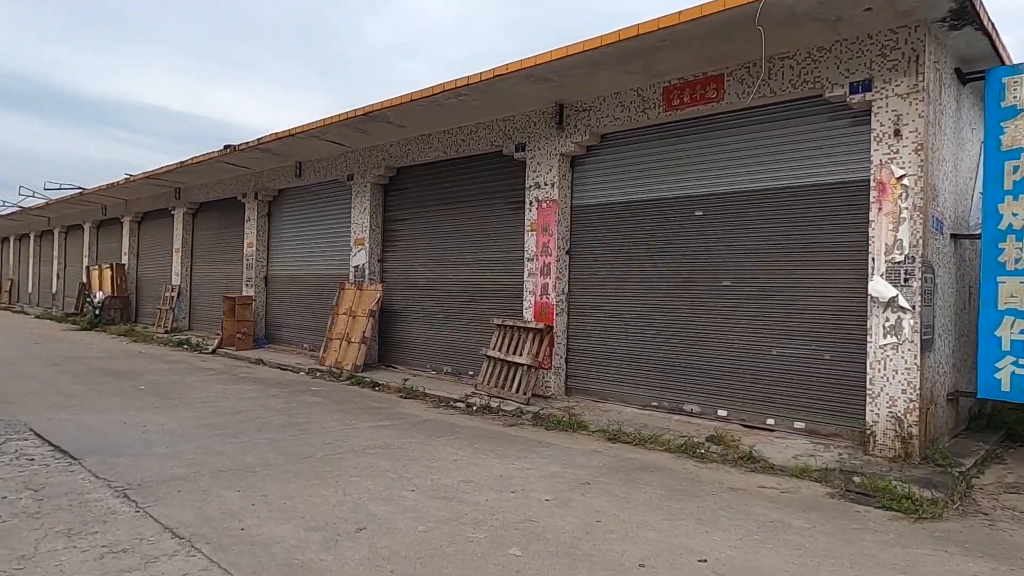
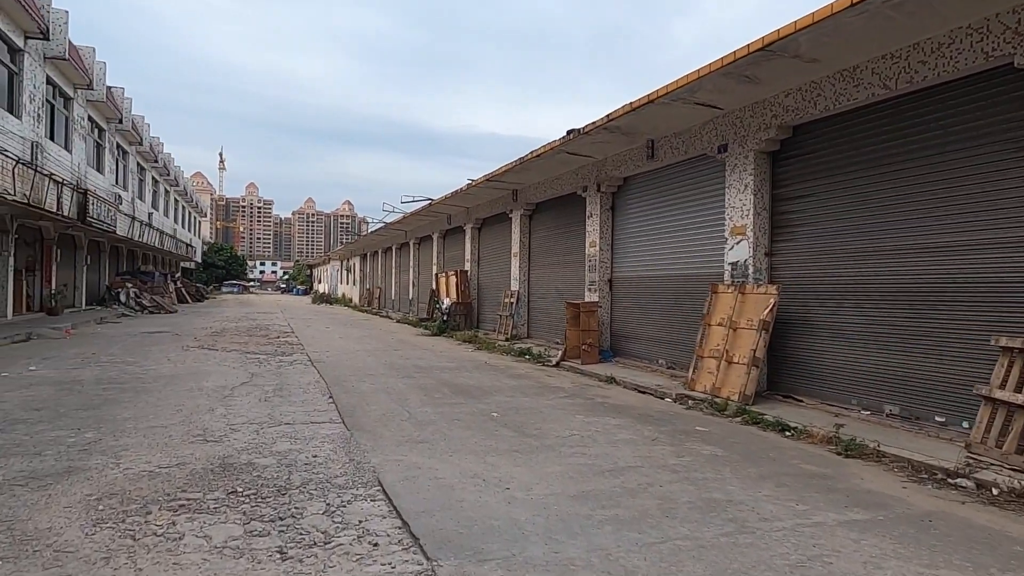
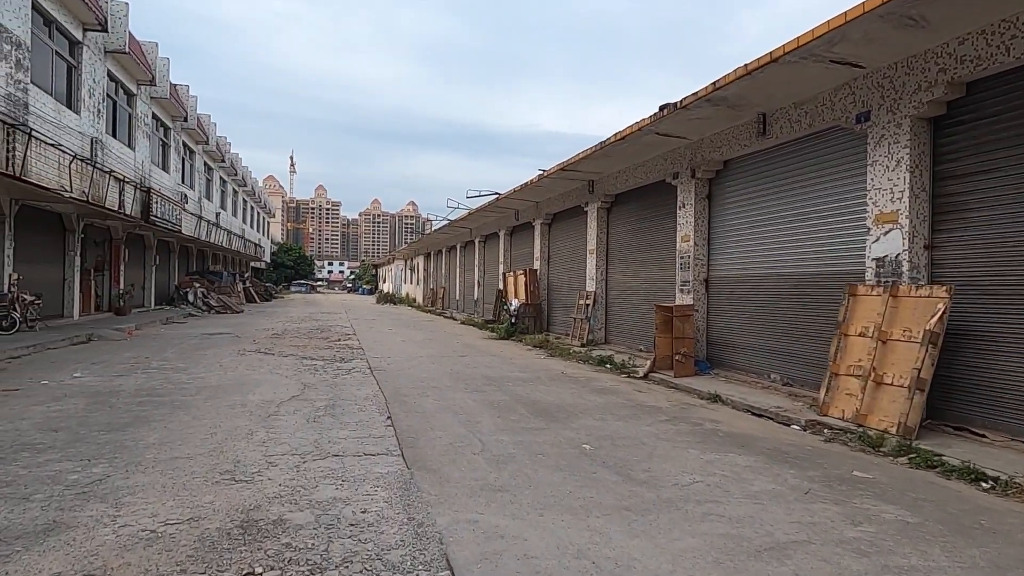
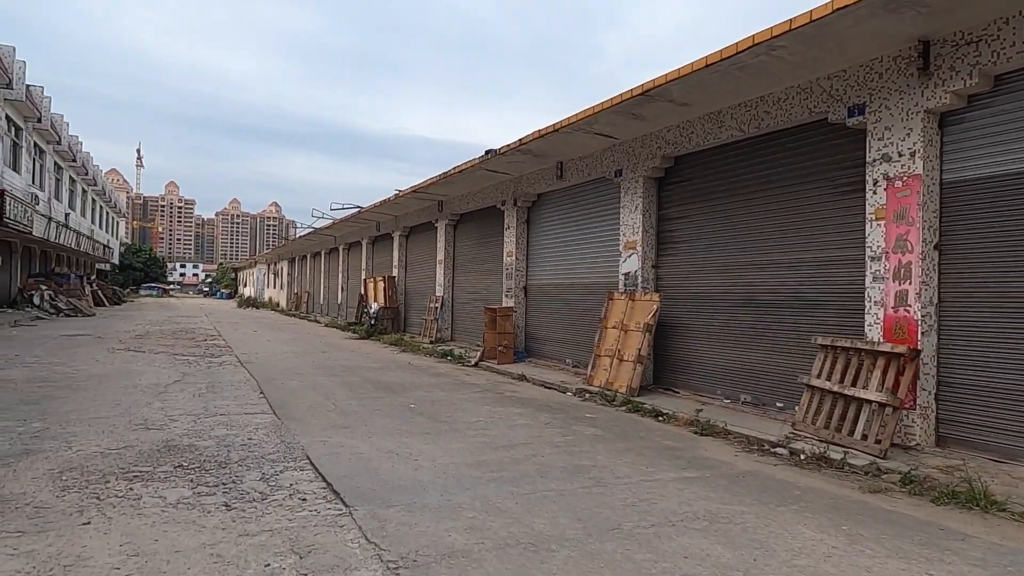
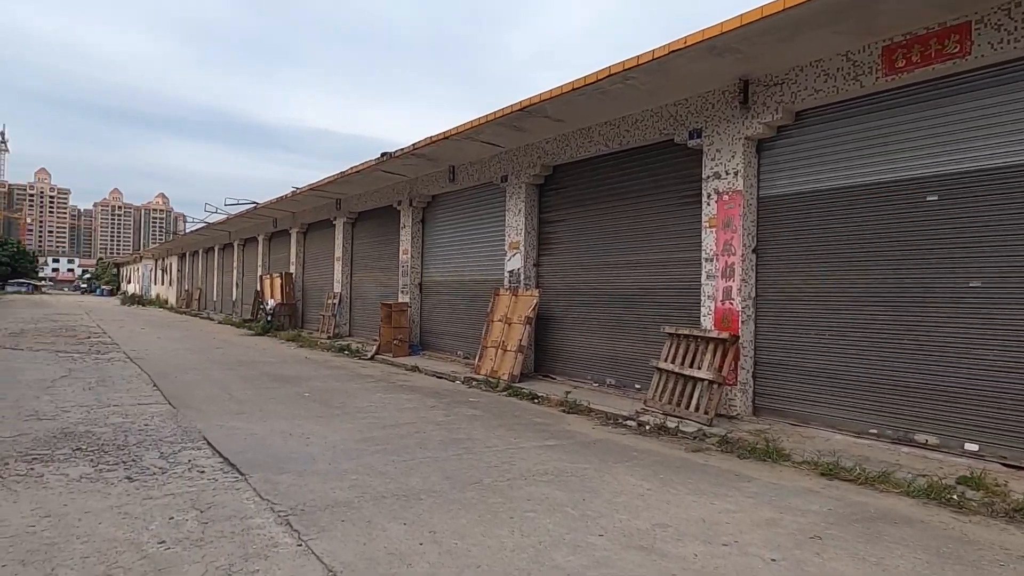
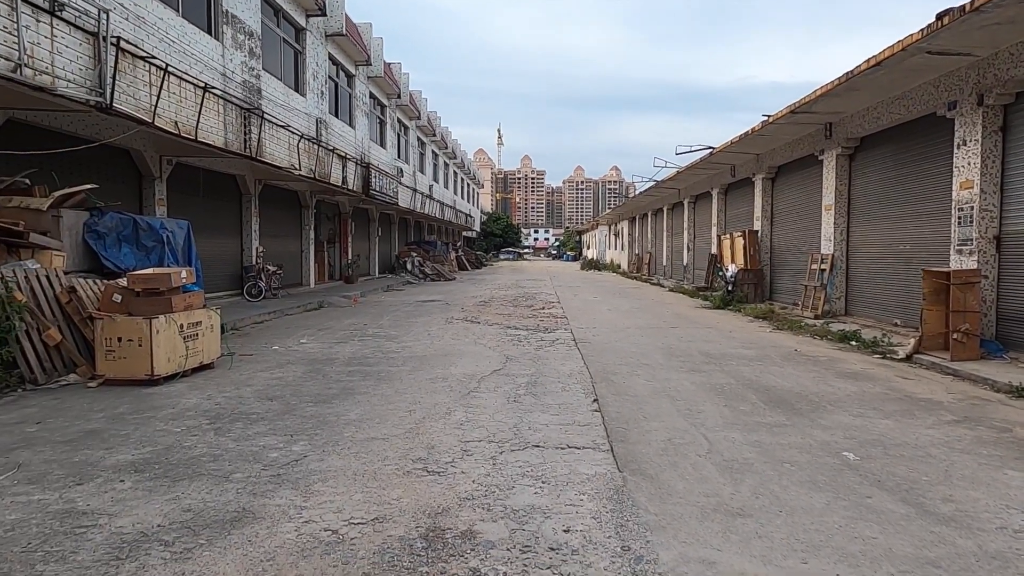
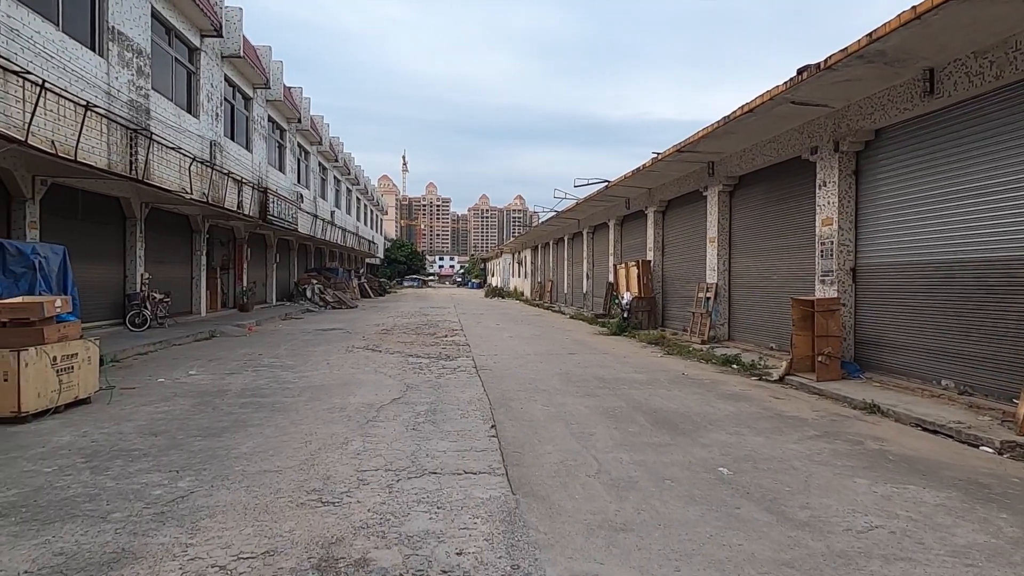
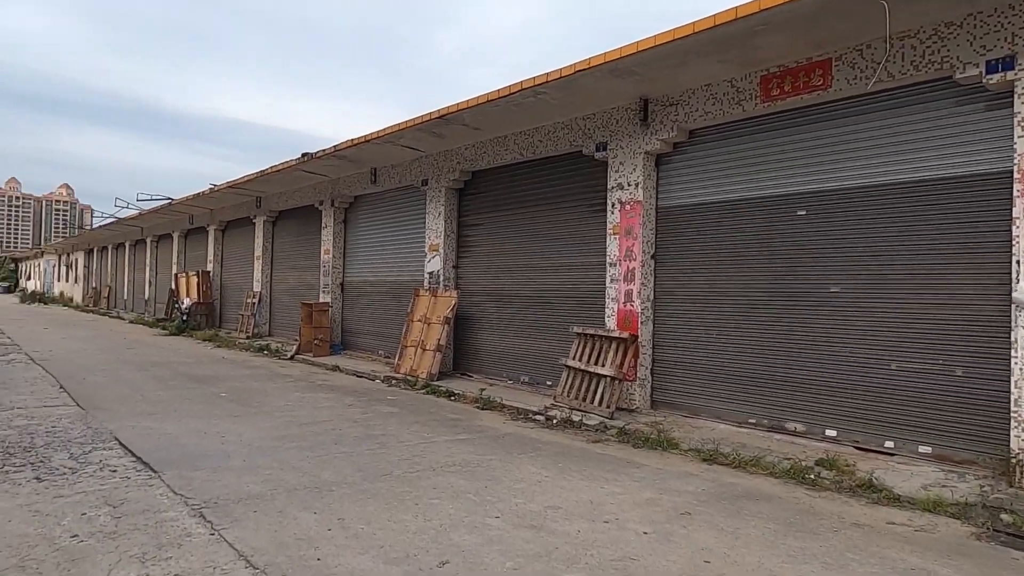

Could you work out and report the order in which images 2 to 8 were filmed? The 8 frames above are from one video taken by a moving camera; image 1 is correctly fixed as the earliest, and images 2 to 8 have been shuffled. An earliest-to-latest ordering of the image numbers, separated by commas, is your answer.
8, 5, 4, 2, 3, 7, 6
